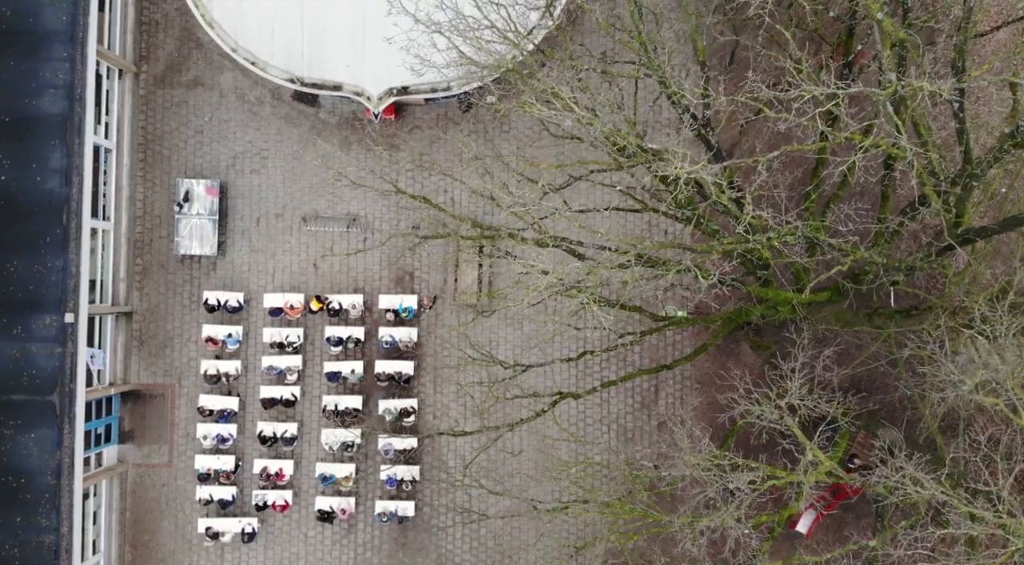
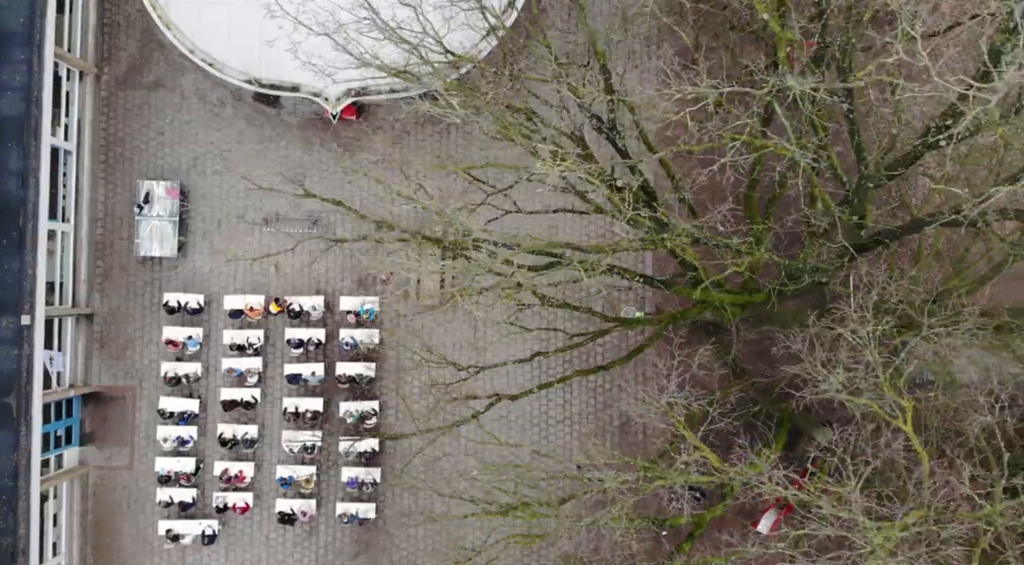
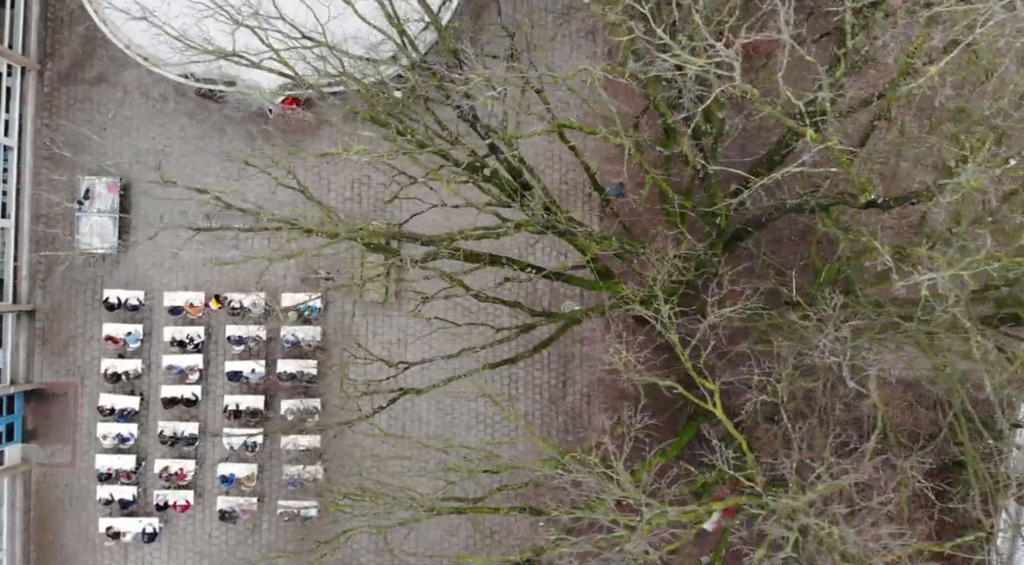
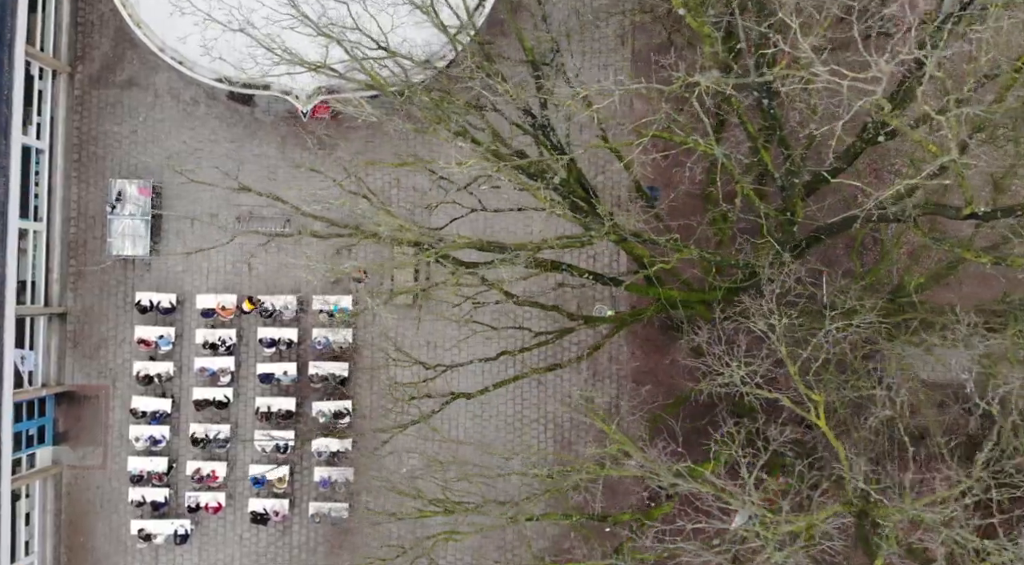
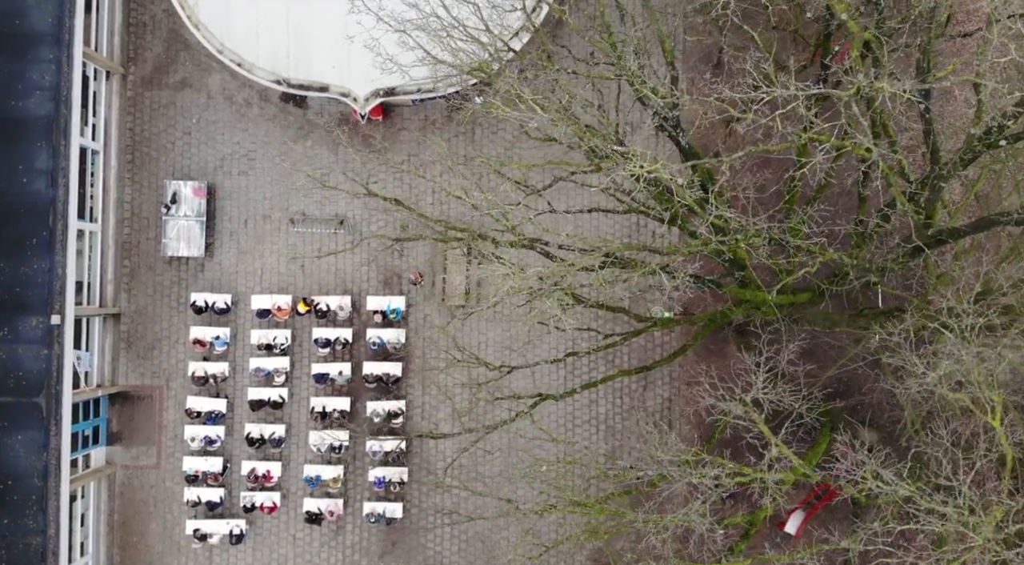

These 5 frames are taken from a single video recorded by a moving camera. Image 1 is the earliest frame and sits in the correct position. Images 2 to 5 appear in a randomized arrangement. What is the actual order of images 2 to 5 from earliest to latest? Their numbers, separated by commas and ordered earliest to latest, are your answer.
5, 2, 4, 3
